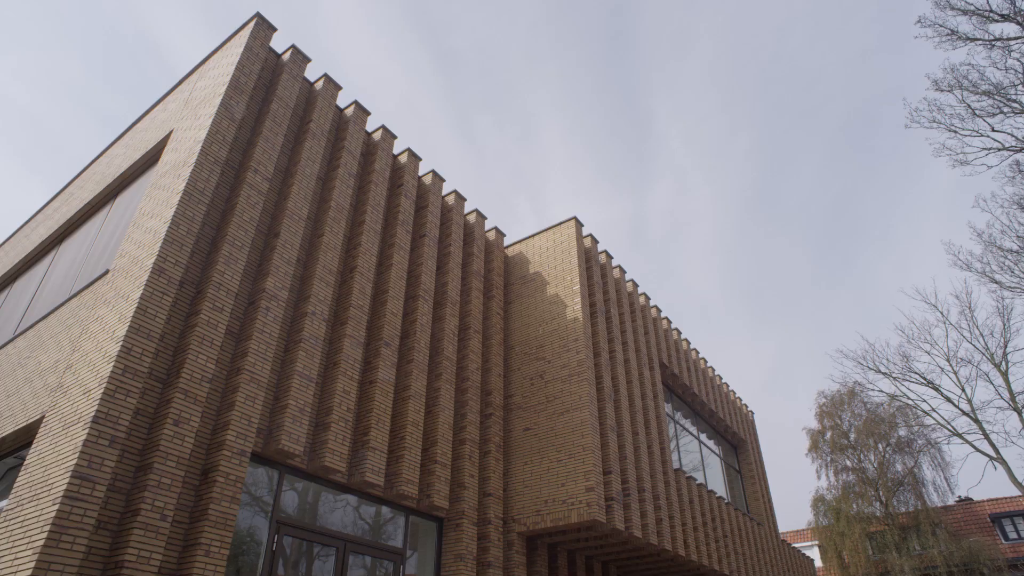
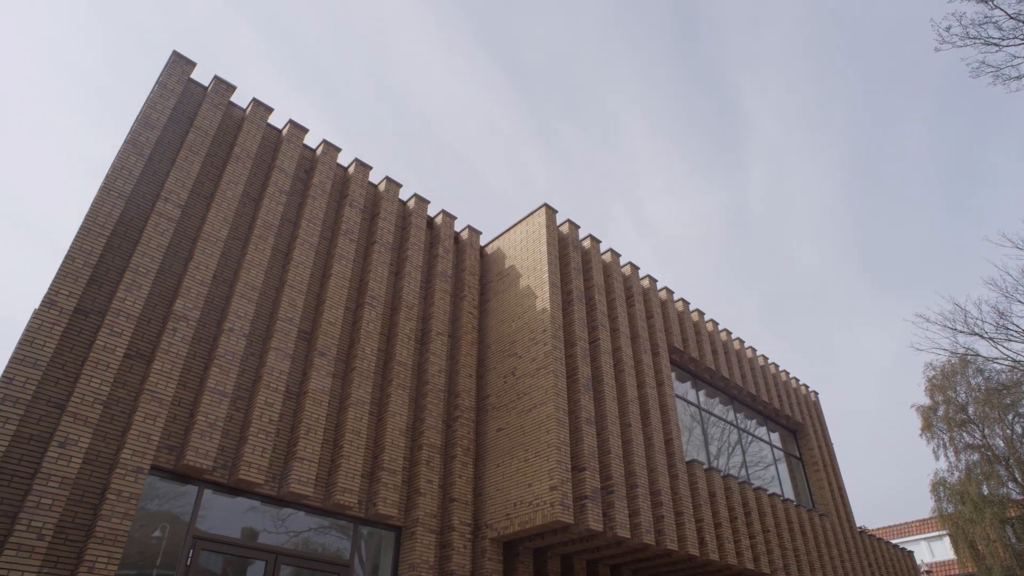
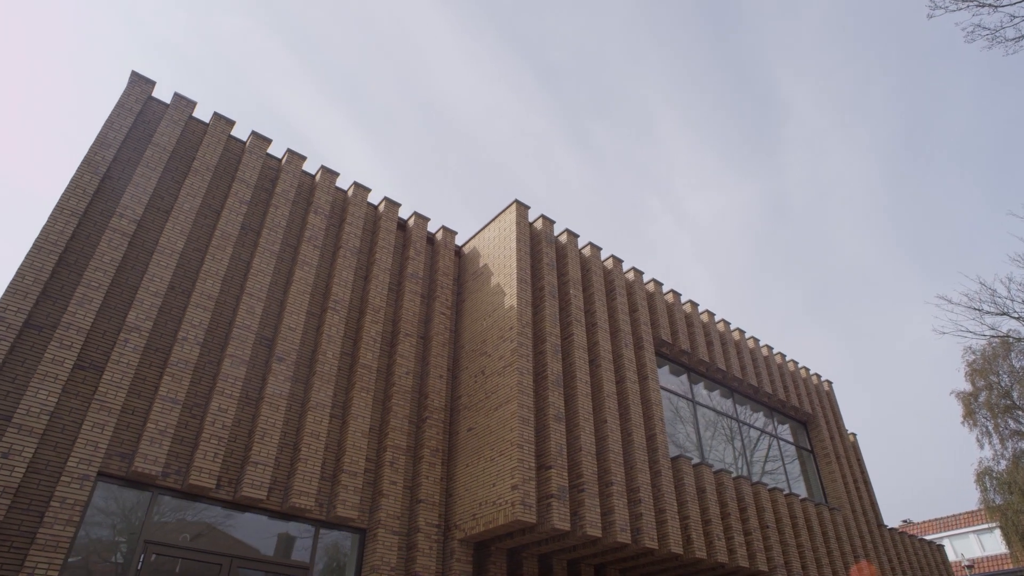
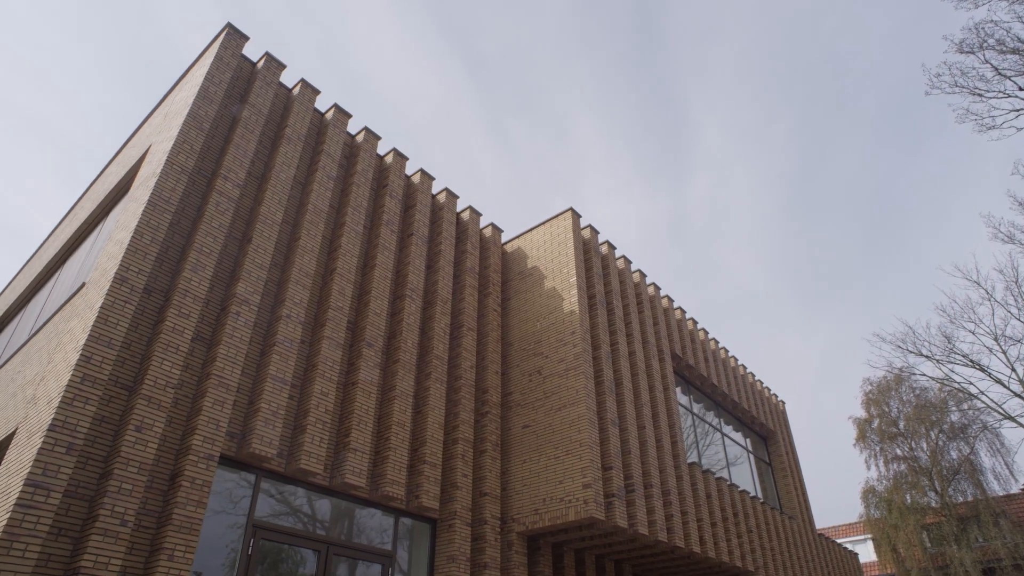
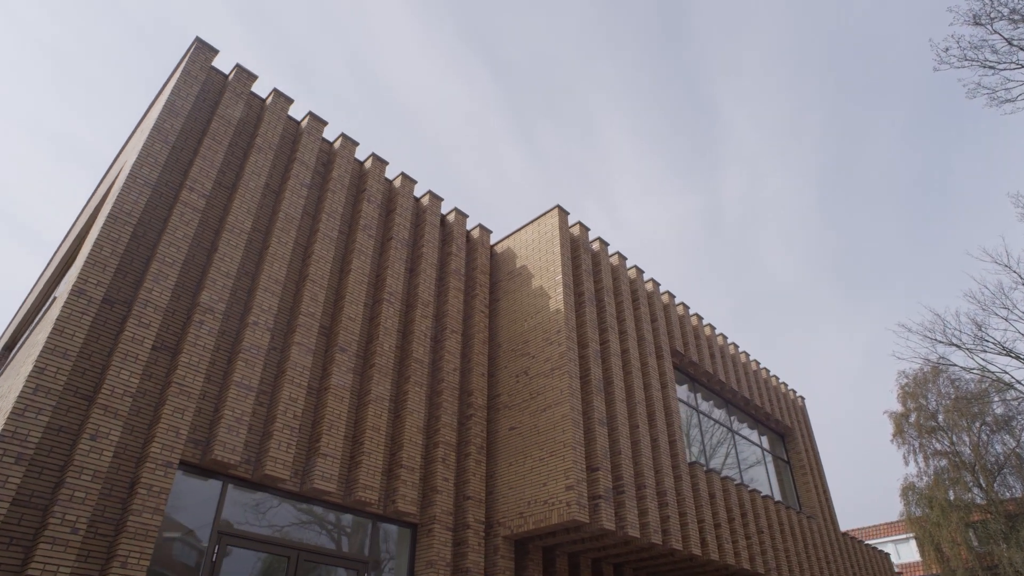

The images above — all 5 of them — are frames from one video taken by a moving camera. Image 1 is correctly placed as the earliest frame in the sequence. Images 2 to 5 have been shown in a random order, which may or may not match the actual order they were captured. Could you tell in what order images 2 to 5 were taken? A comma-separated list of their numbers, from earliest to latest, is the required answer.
4, 5, 2, 3
